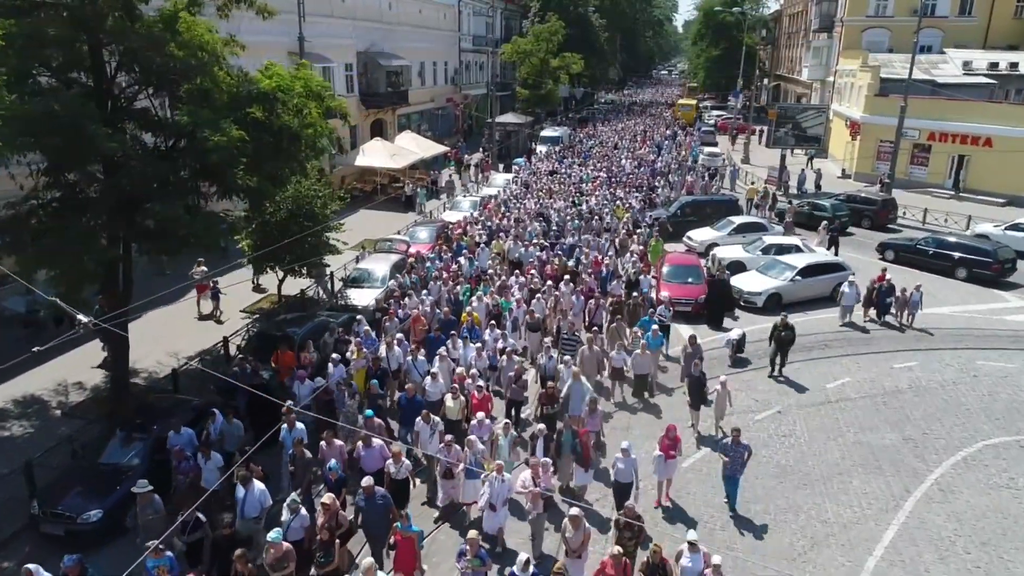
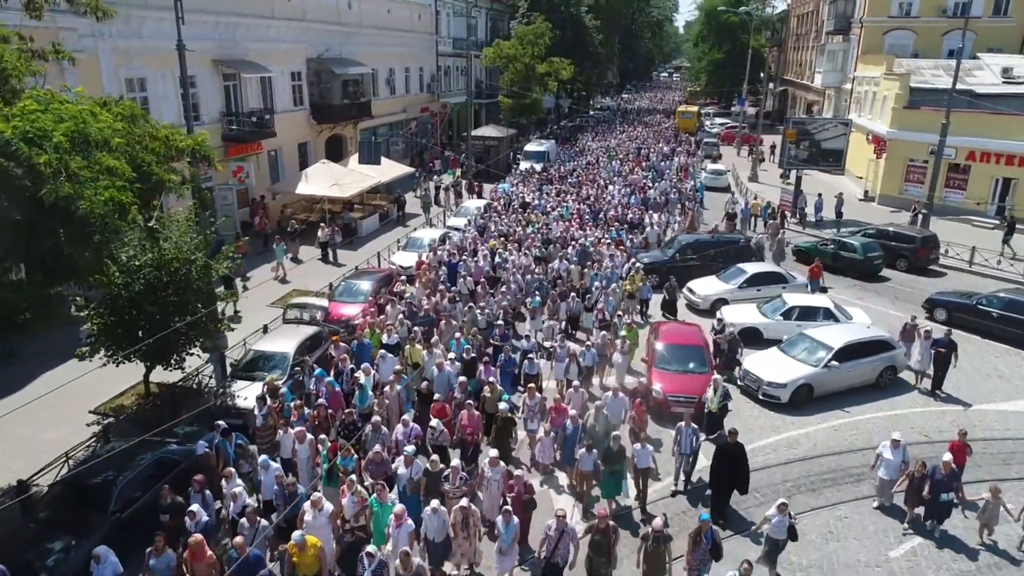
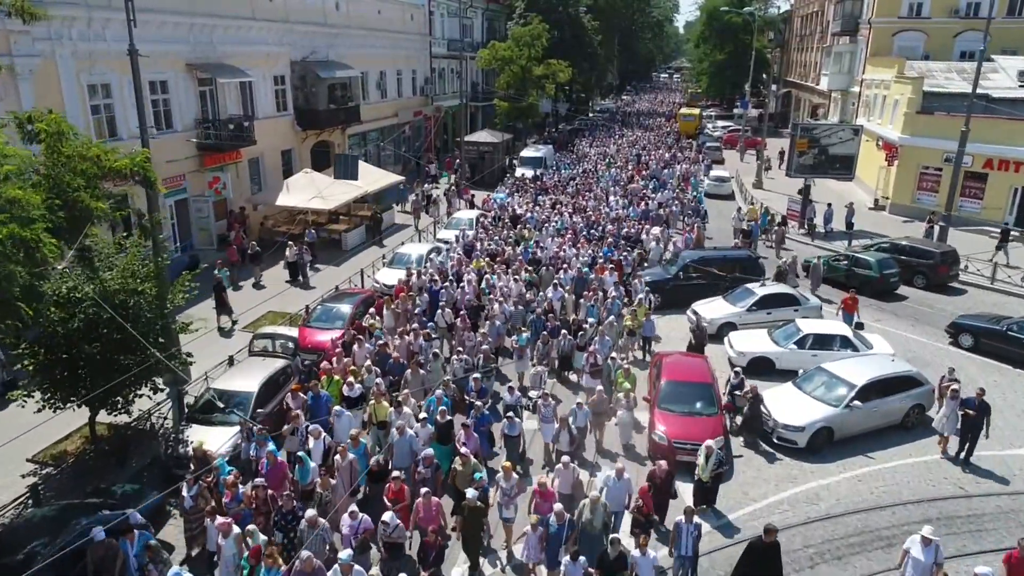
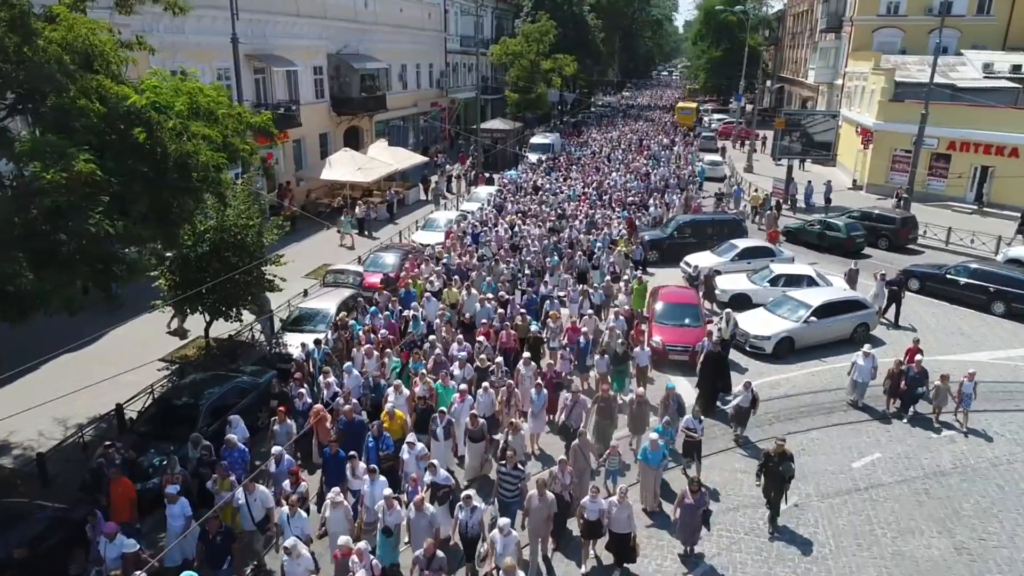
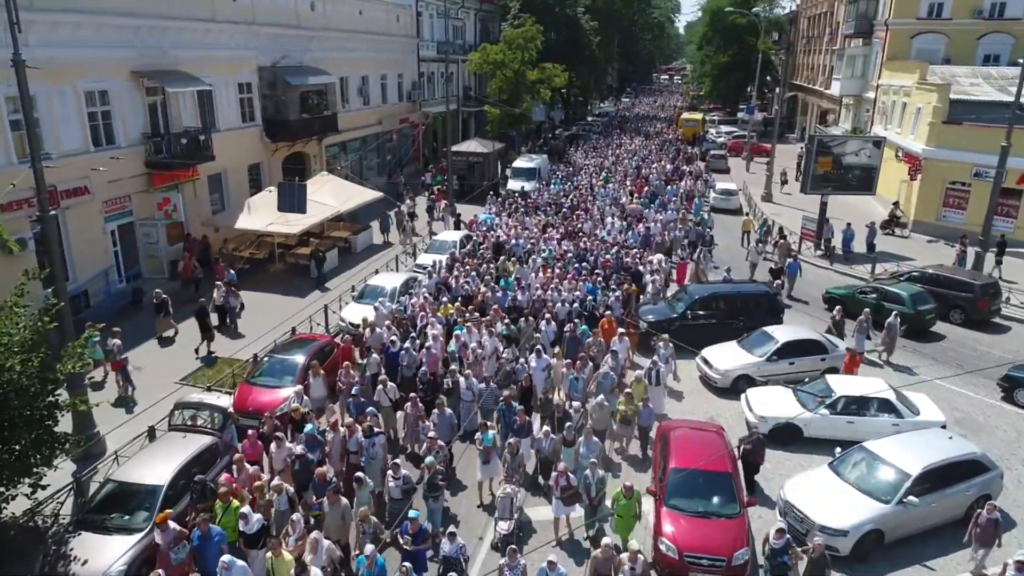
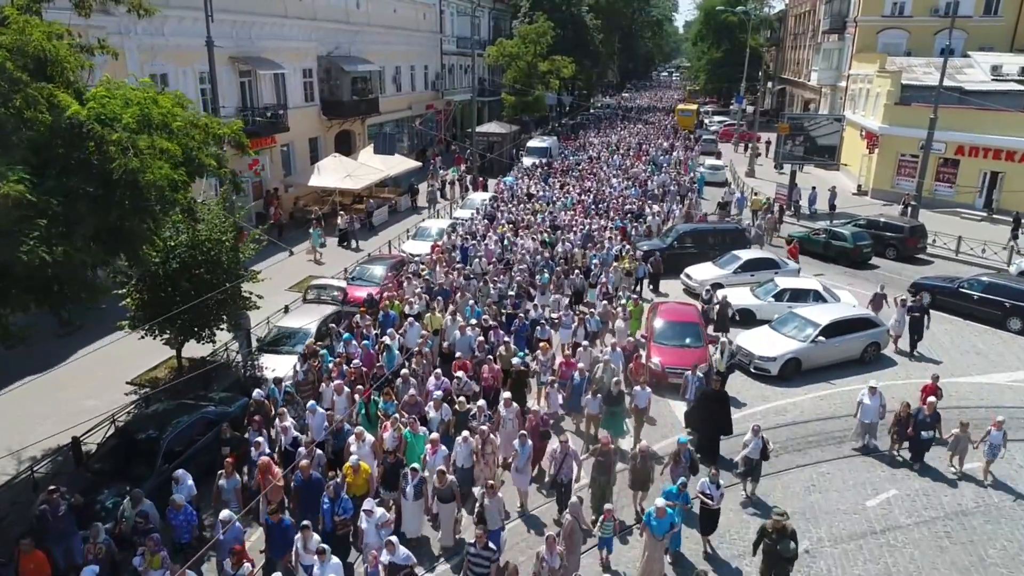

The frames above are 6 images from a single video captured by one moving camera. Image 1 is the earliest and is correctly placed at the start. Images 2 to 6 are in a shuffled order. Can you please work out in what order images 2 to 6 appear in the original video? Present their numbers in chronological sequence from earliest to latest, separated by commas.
4, 6, 2, 3, 5
